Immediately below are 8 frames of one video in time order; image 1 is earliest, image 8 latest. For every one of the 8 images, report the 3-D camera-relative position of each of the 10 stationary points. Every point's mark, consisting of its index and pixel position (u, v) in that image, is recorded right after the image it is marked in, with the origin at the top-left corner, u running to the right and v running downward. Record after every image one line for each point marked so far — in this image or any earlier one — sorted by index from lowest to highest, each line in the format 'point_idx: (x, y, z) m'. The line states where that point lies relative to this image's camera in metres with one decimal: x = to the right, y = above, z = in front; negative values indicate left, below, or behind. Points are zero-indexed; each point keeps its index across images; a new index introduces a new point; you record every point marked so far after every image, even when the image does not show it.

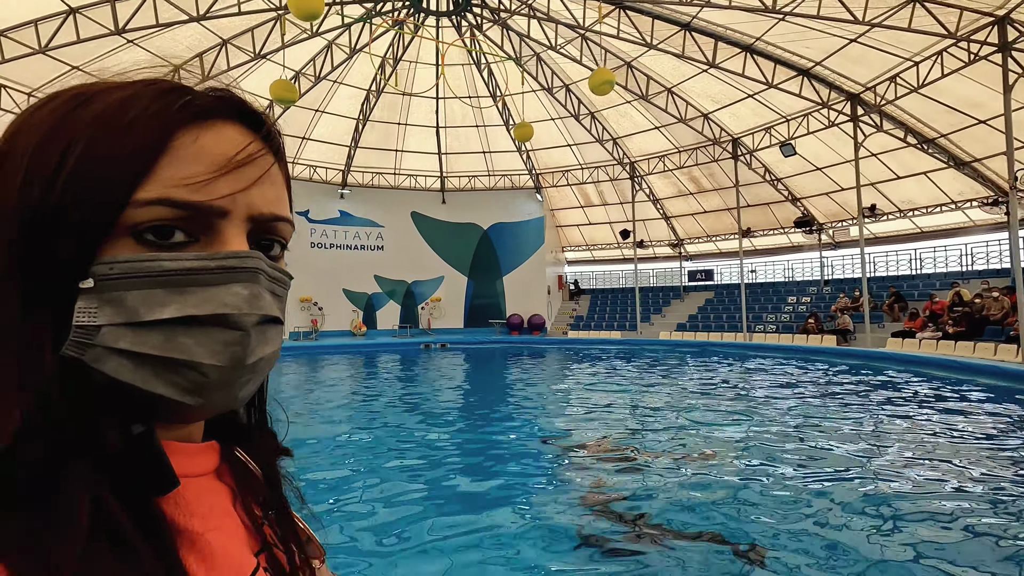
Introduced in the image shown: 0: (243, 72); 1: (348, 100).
0: (-6.2, +4.9, +12.8) m
1: (-4.3, +4.9, +14.7) m
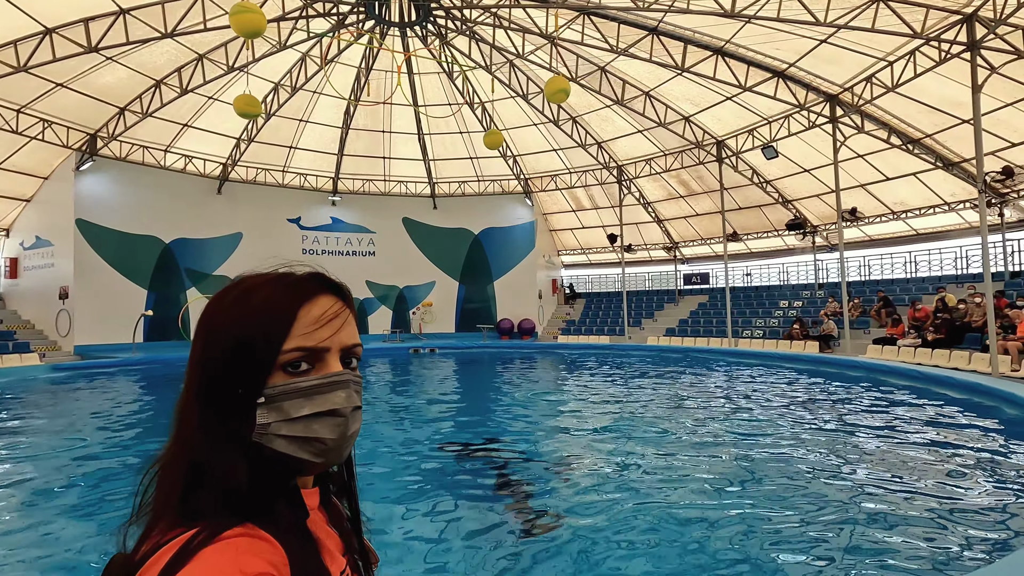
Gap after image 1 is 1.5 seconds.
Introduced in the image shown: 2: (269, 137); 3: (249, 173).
0: (-6.8, +4.7, +13.1) m
1: (-4.8, +4.7, +15.0) m
2: (-6.9, +4.2, +15.7) m
3: (-8.4, +3.6, +17.8) m
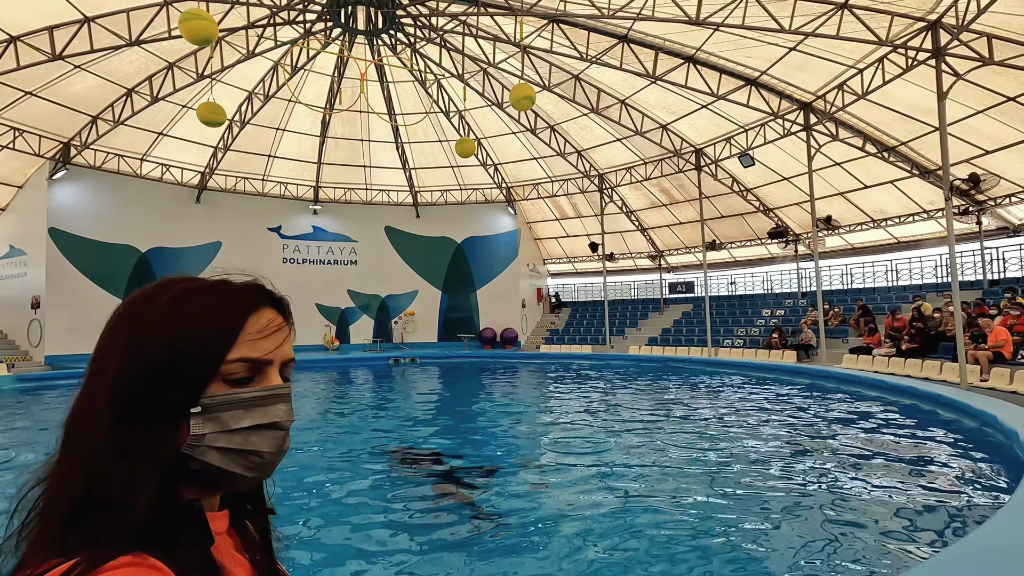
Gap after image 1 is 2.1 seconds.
0: (-7.4, +4.5, +13.1) m
1: (-5.4, +4.5, +14.9) m
2: (-7.5, +4.0, +15.7) m
3: (-9.0, +3.4, +17.7) m
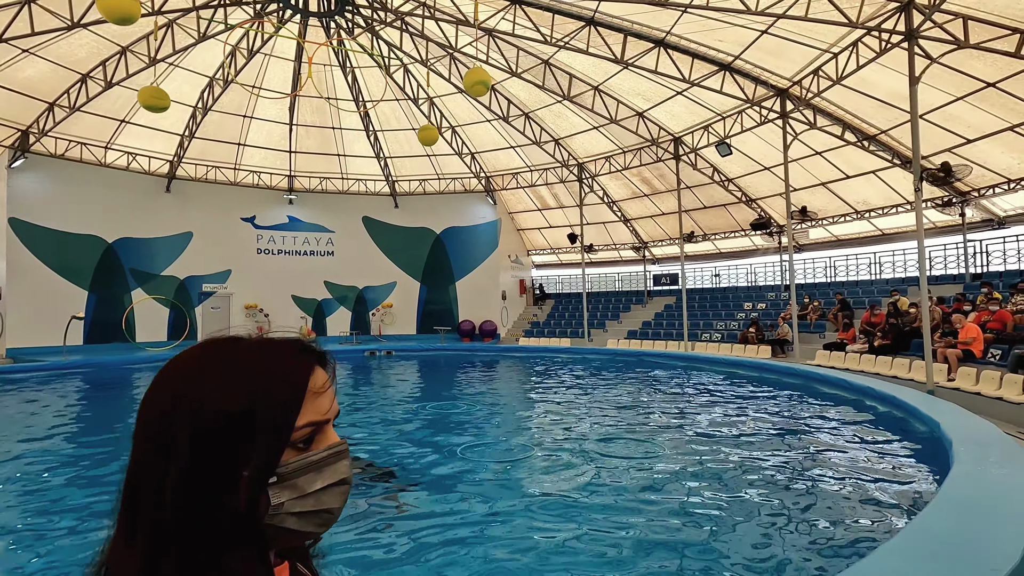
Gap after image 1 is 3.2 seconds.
0: (-8.2, +4.7, +12.7) m
1: (-6.1, +4.7, +14.5) m
2: (-8.2, +4.2, +15.3) m
3: (-9.7, +3.6, +17.3) m
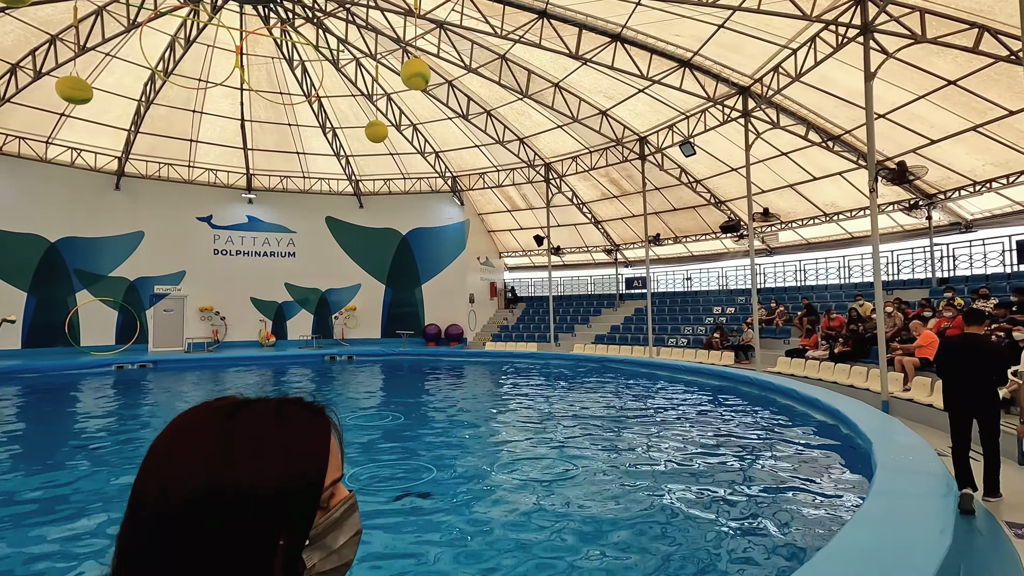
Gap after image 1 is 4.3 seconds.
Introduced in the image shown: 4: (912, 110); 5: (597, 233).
0: (-9.1, +4.7, +12.1) m
1: (-7.1, +4.6, +13.9) m
2: (-9.2, +4.2, +14.7) m
3: (-10.7, +3.6, +16.7) m
4: (+7.2, +3.2, +10.2) m
5: (+3.0, +1.9, +19.6) m
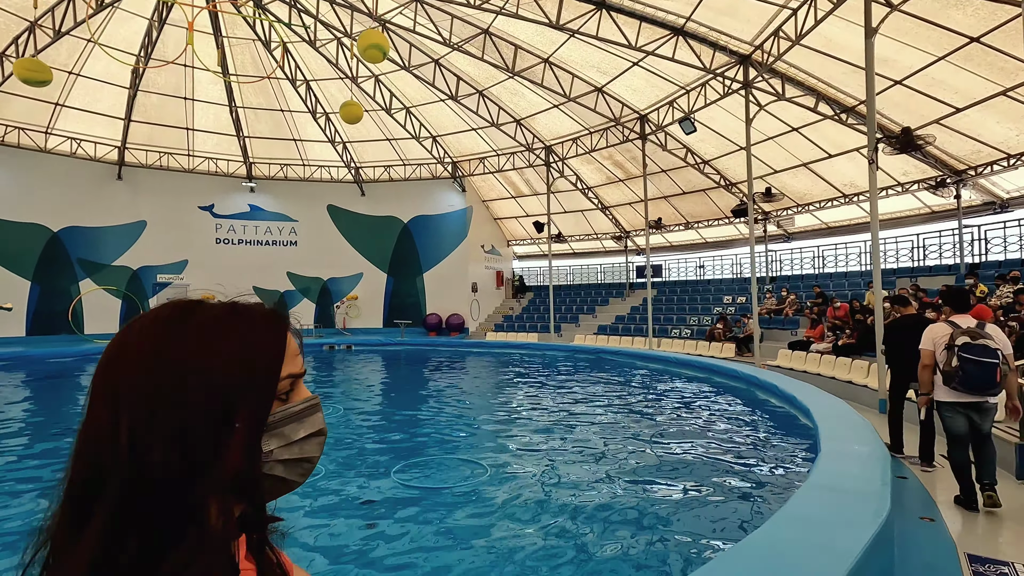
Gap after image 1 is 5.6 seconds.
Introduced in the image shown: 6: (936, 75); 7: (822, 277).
0: (-9.4, +4.9, +12.0) m
1: (-7.3, +4.9, +13.8) m
2: (-9.4, +4.5, +14.7) m
3: (-10.7, +3.9, +16.8) m
4: (+6.7, +3.4, +9.1) m
5: (+3.1, +2.3, +18.8) m
6: (+6.8, +3.4, +9.1) m
7: (+7.9, +0.3, +14.3) m
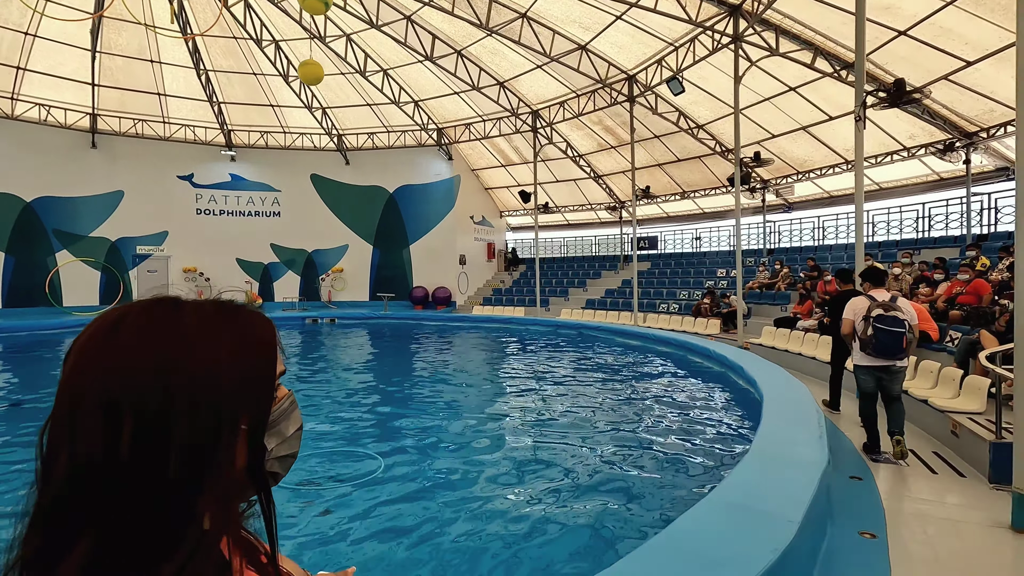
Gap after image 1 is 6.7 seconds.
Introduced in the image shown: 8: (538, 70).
0: (-9.9, +5.5, +11.4) m
1: (-7.8, +5.6, +13.1) m
2: (-9.8, +5.2, +14.1) m
3: (-11.1, +4.7, +16.3) m
4: (+6.2, +3.8, +8.1) m
5: (+2.8, +3.2, +18.0) m
6: (+6.2, +3.8, +8.1) m
7: (+7.4, +0.9, +13.4) m
8: (+0.6, +5.1, +13.1) m
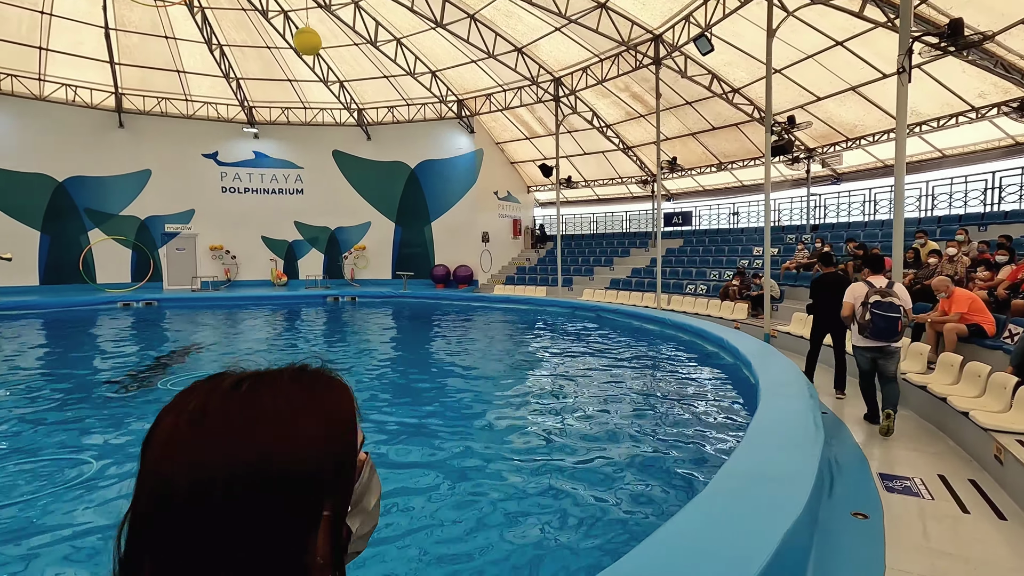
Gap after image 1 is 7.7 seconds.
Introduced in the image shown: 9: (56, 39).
0: (-9.7, +5.9, +11.4) m
1: (-7.4, +6.1, +12.9) m
2: (-9.3, +5.7, +14.0) m
3: (-10.4, +5.4, +16.3) m
4: (+6.1, +4.0, +6.8) m
5: (+3.5, +3.8, +16.9) m
6: (+6.1, +4.0, +6.8) m
7: (+7.8, +1.4, +12.1) m
8: (+1.0, +5.5, +12.2) m
9: (-10.6, +5.7, +13.0) m
